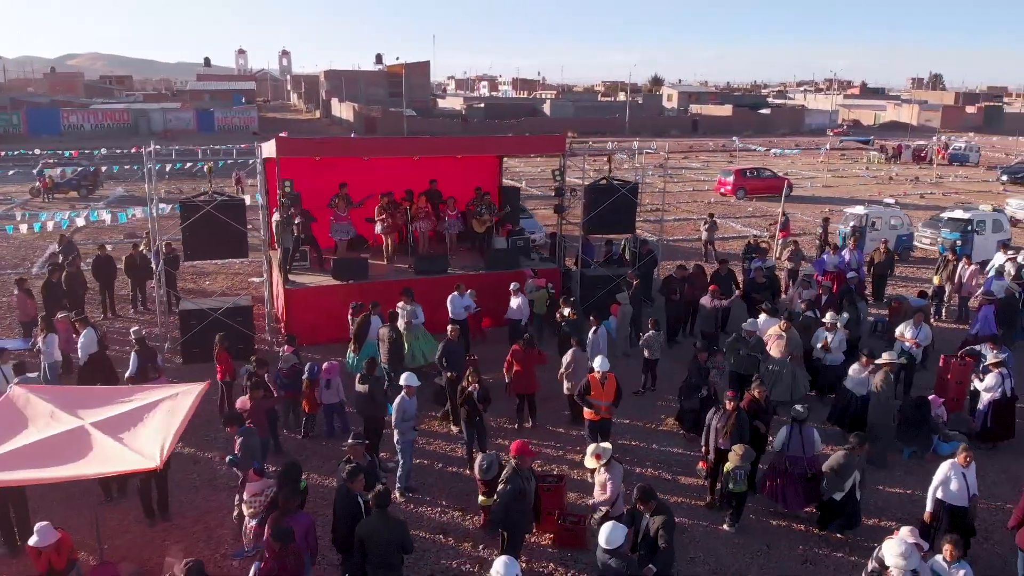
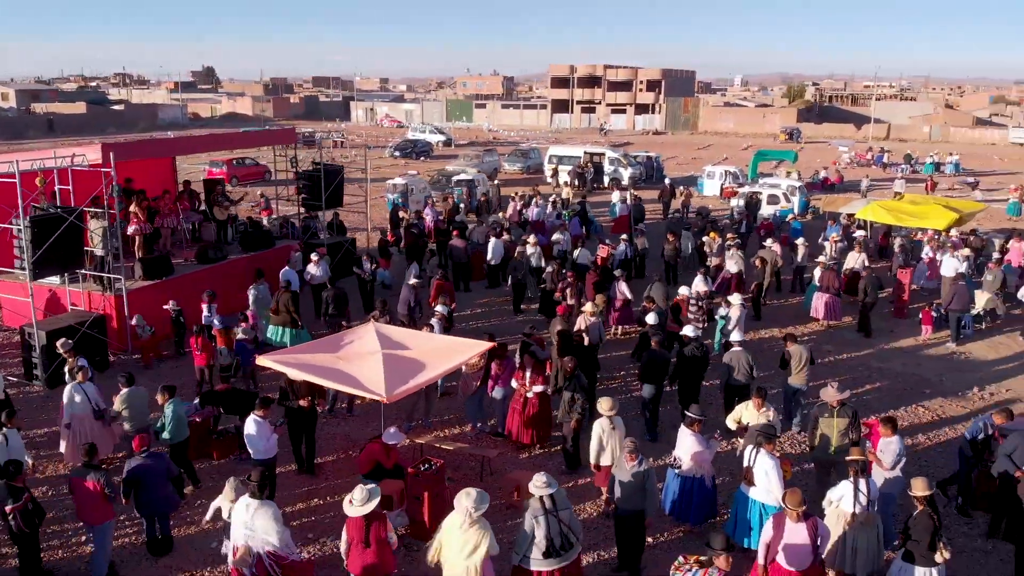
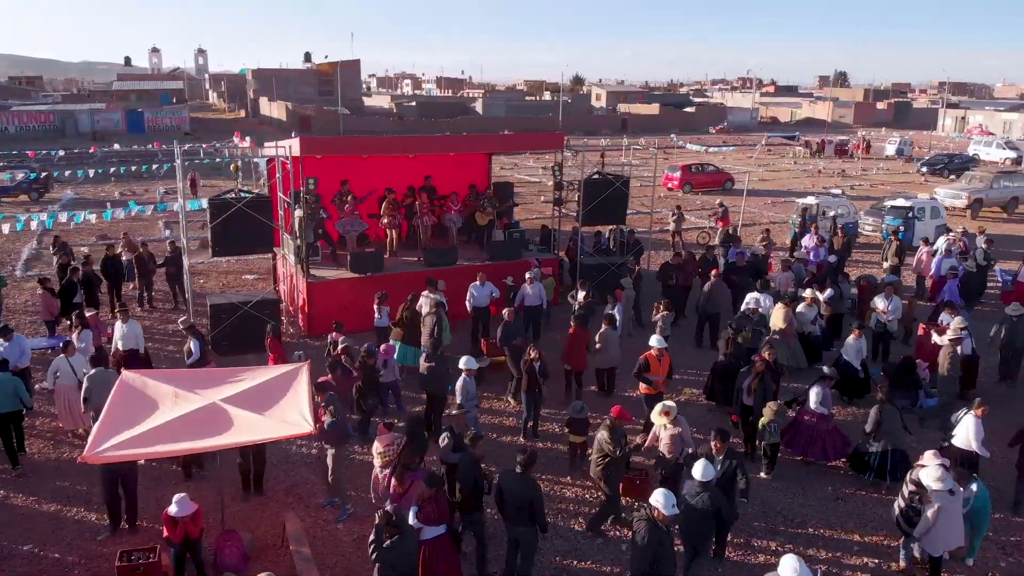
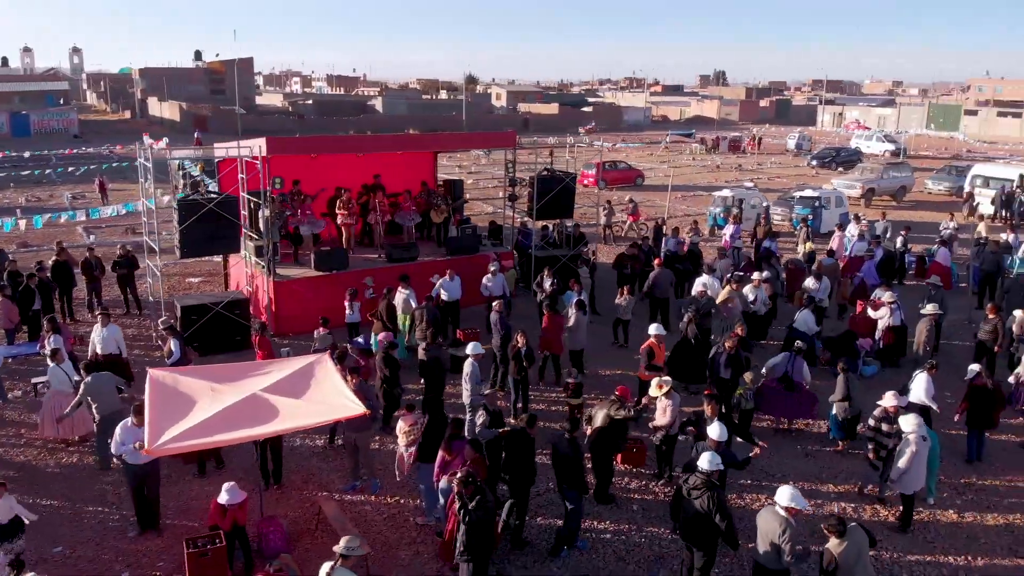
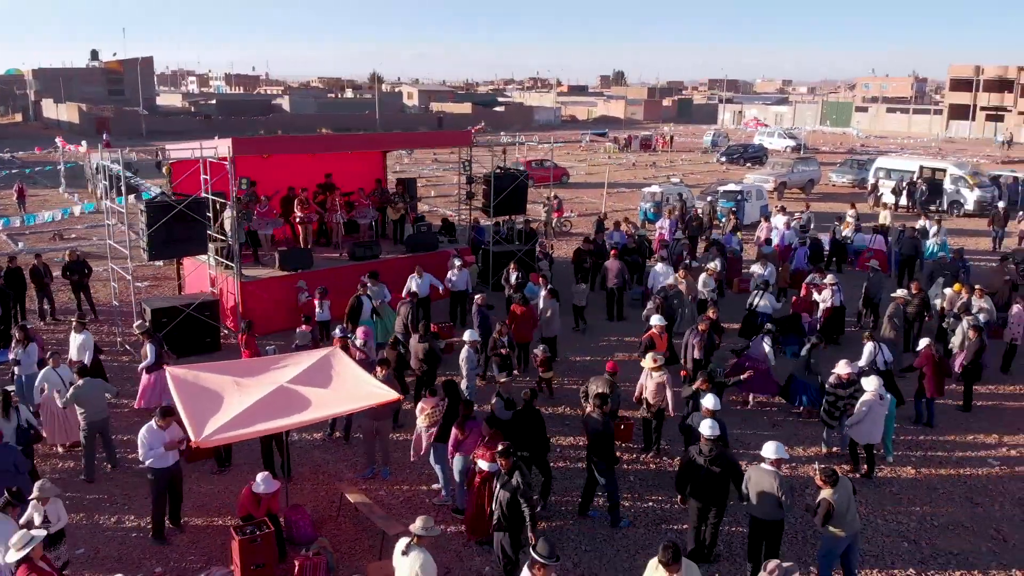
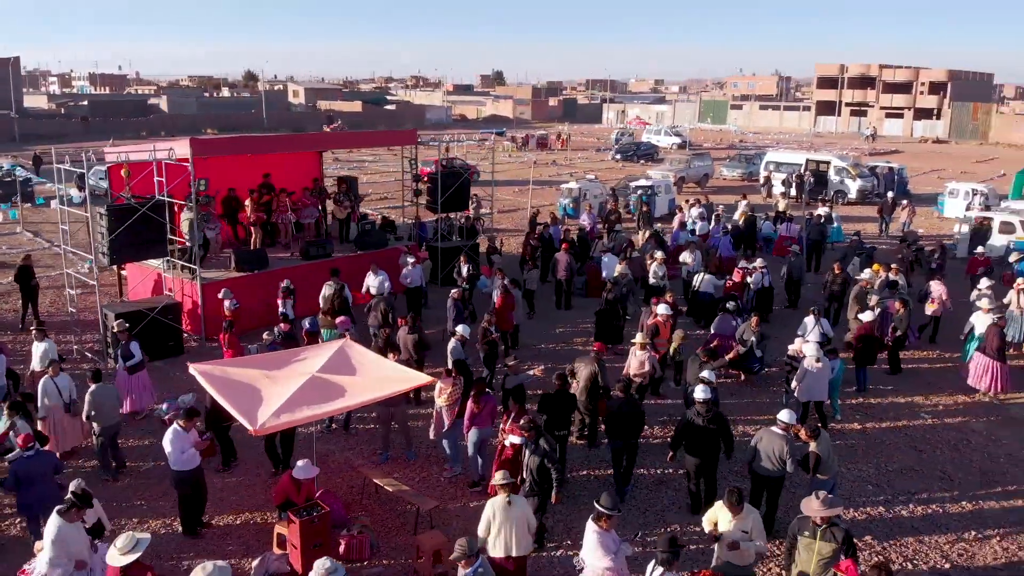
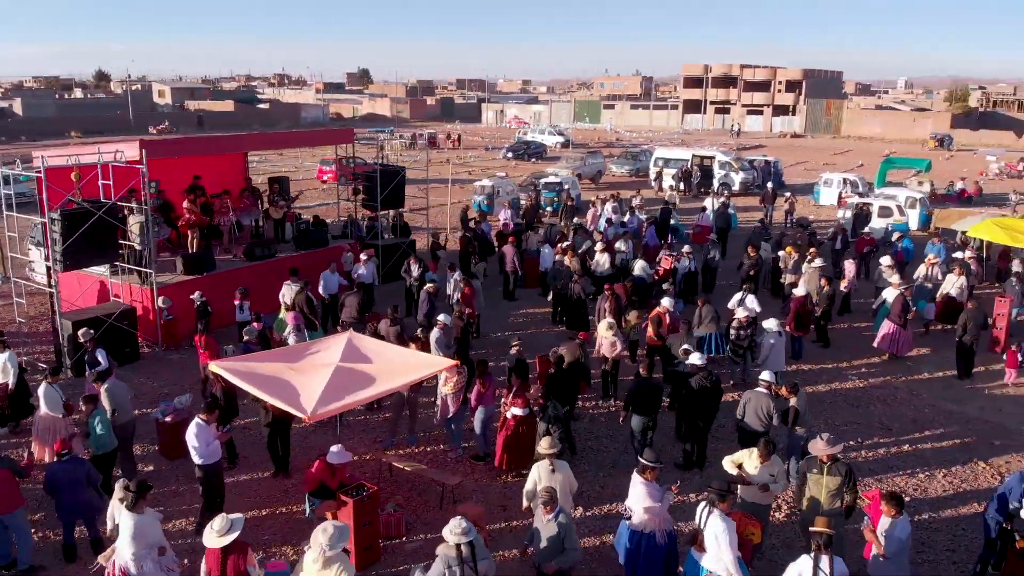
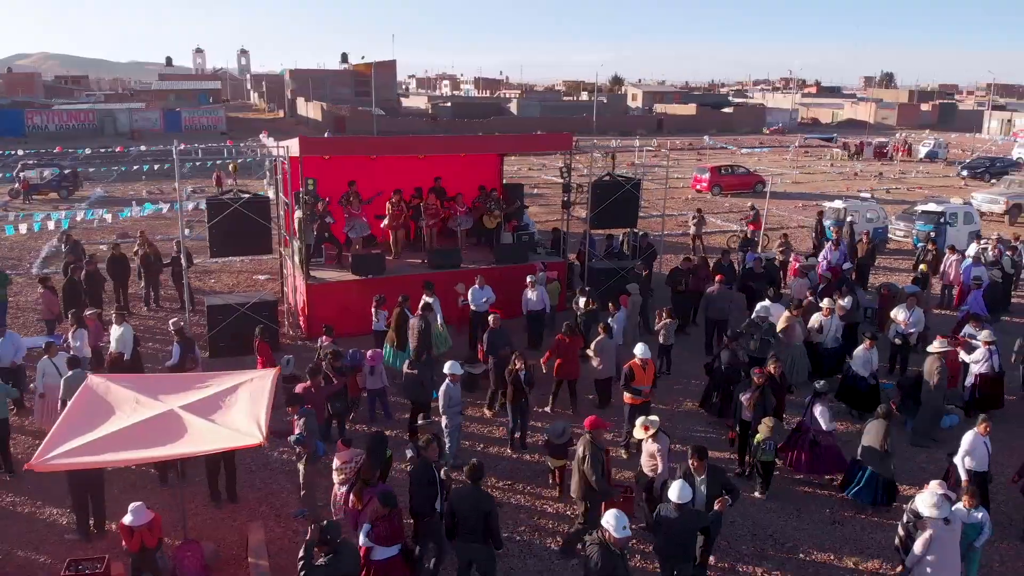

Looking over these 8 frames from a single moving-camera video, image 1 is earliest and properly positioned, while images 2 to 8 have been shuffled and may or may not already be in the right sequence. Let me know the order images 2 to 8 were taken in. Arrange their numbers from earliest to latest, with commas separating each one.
8, 3, 4, 5, 6, 7, 2
